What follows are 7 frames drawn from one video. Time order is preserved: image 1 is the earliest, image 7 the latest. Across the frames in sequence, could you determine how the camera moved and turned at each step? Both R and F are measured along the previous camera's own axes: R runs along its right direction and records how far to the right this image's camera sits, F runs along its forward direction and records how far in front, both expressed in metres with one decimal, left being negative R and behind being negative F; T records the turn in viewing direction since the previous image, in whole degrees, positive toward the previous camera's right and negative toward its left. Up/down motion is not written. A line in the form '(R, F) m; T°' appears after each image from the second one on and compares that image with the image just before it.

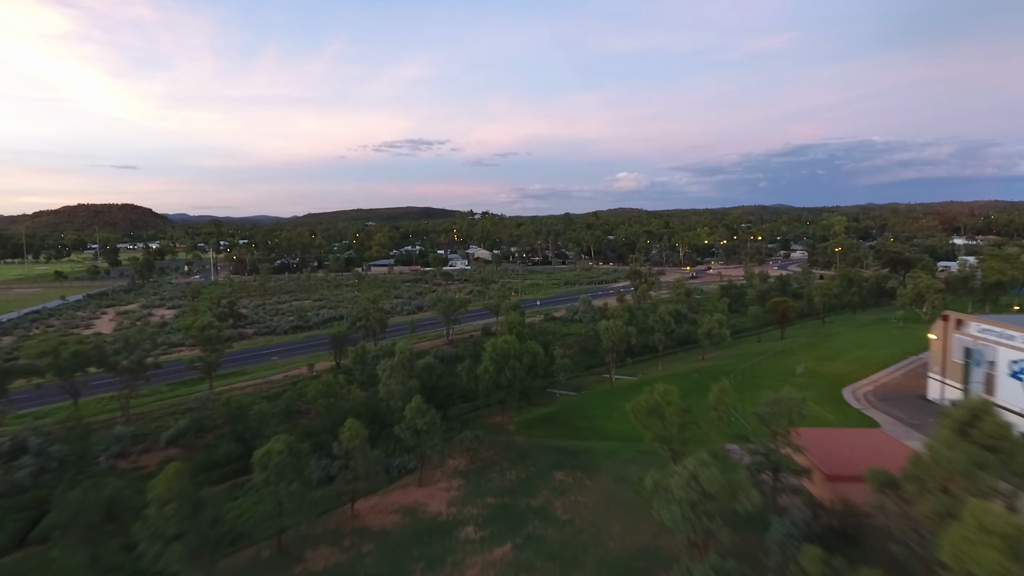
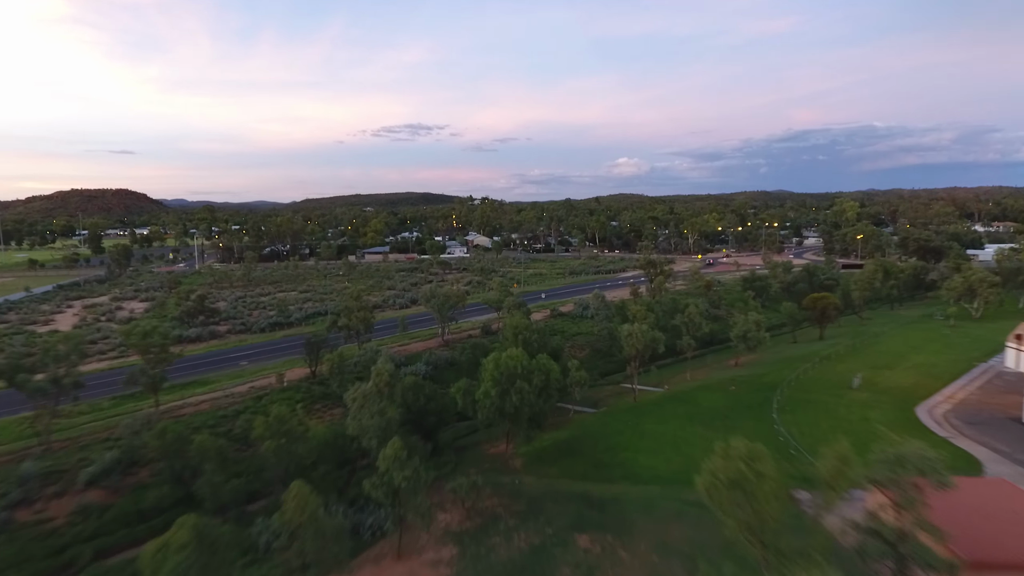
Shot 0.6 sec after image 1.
(-0.2, +5.3) m; 0°
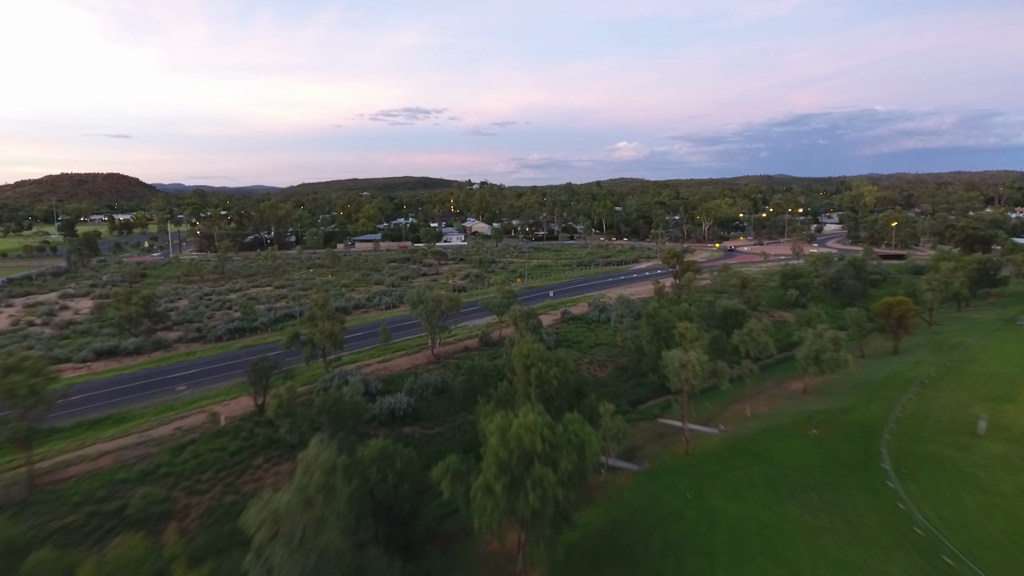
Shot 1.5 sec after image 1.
(-0.3, +7.4) m; 0°
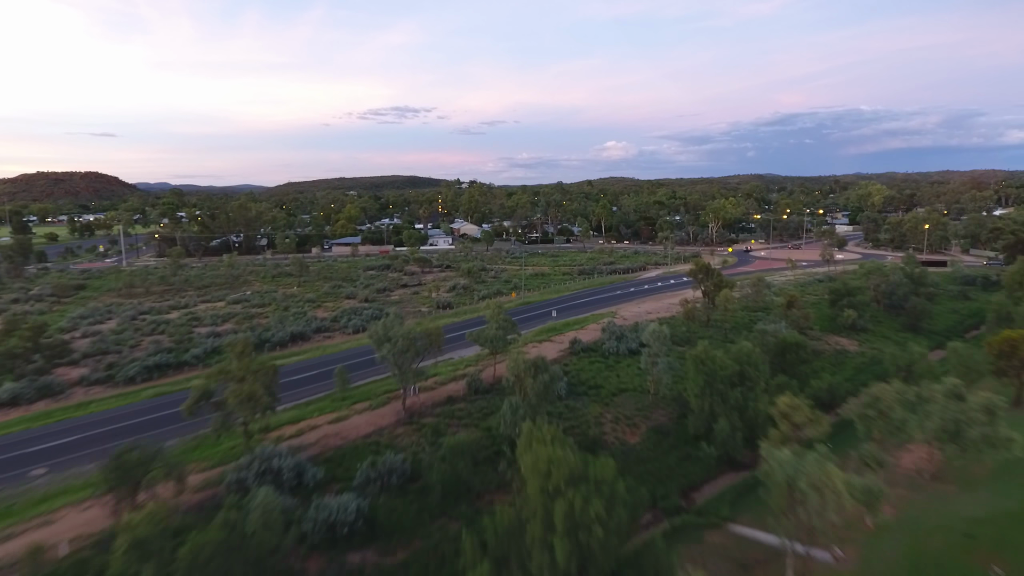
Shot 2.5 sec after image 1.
(-0.3, +8.3) m; +1°
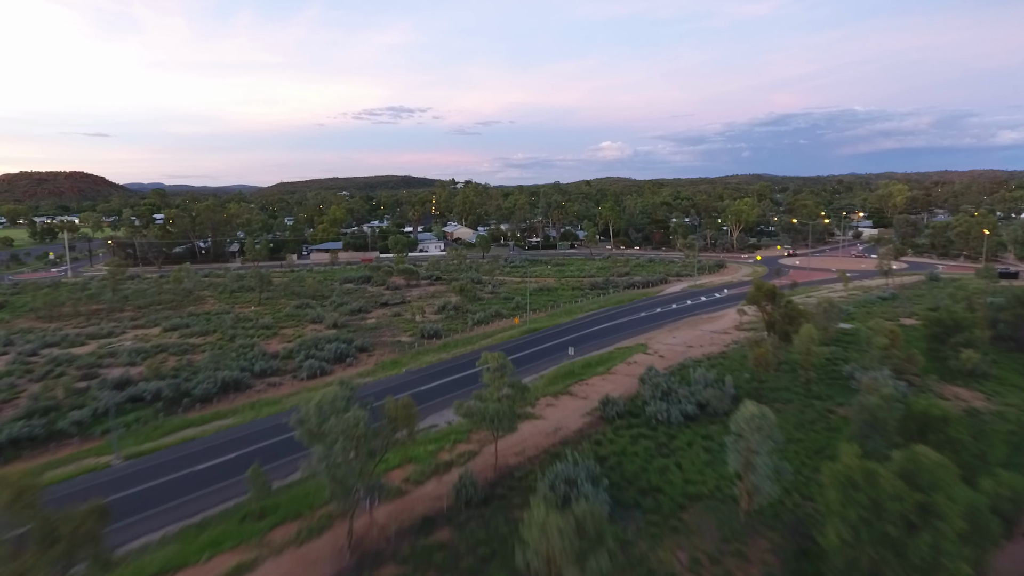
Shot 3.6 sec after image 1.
(-0.4, +9.3) m; 0°
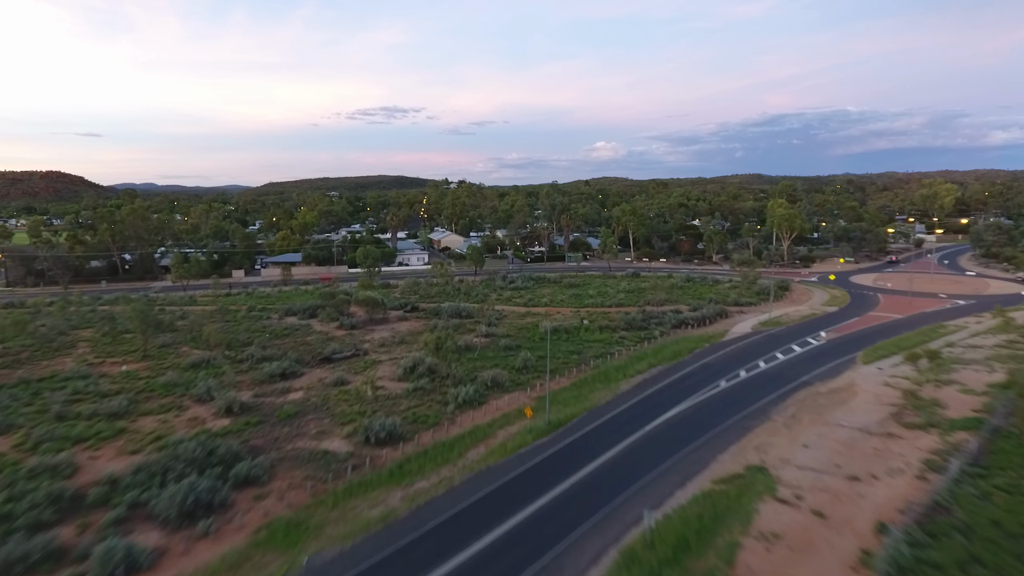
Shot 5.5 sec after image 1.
(-0.5, +15.7) m; 0°
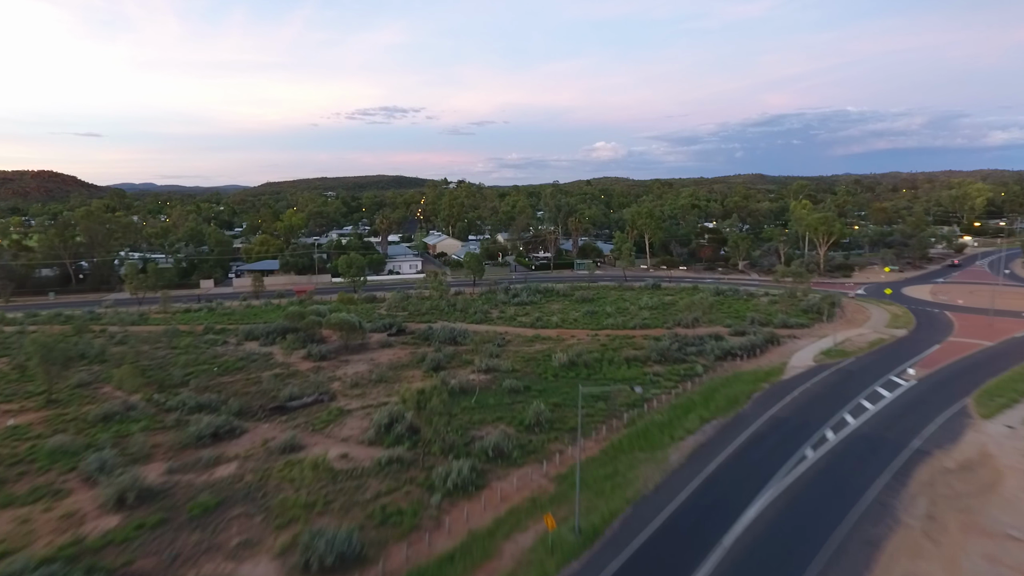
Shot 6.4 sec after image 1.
(-0.3, +7.4) m; 0°
